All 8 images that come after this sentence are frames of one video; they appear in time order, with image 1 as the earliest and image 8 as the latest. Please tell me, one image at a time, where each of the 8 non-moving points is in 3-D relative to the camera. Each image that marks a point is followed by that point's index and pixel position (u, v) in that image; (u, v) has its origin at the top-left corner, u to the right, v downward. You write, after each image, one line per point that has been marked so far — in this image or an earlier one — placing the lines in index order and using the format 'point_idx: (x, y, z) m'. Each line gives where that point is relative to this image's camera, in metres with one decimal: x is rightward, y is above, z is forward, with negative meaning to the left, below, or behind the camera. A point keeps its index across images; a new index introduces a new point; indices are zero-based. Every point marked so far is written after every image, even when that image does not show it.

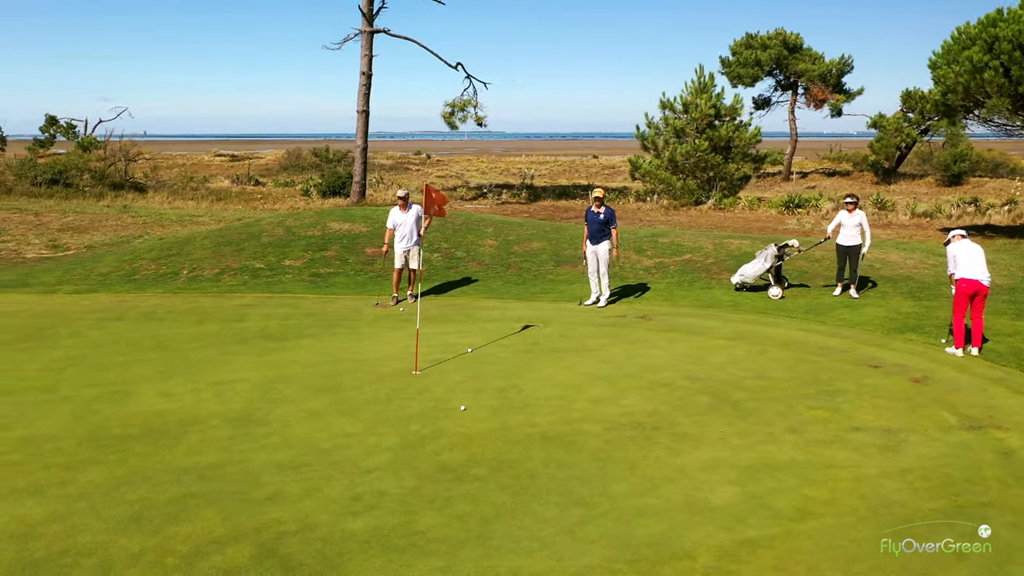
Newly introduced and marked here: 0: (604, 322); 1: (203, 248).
0: (+1.1, -0.4, +10.0) m
1: (-5.3, +0.6, +14.0) m
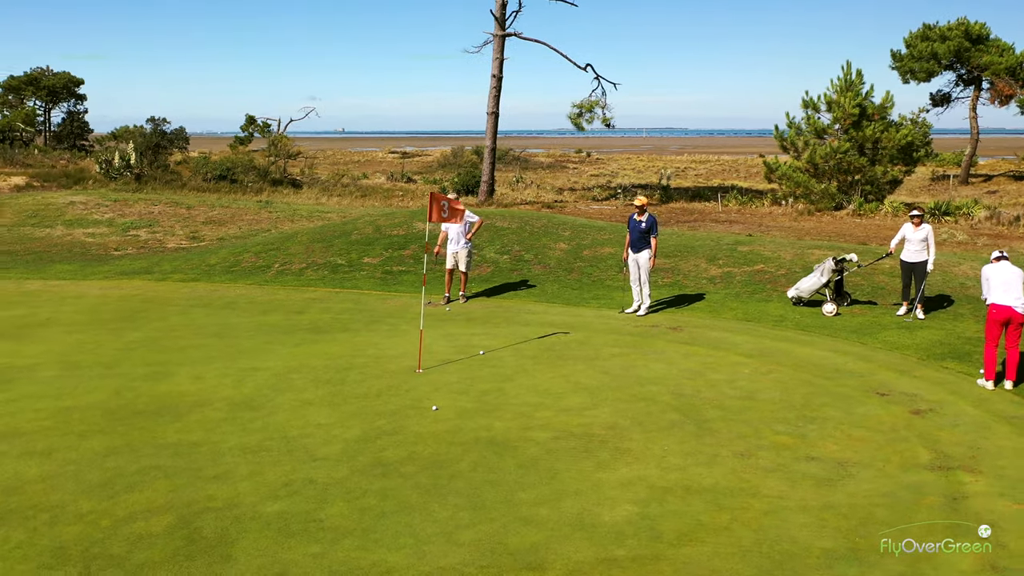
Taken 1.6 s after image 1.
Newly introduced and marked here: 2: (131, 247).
0: (+1.4, -0.5, +10.0) m
1: (-3.9, +0.8, +15.2) m
2: (-8.4, +0.9, +18.1) m
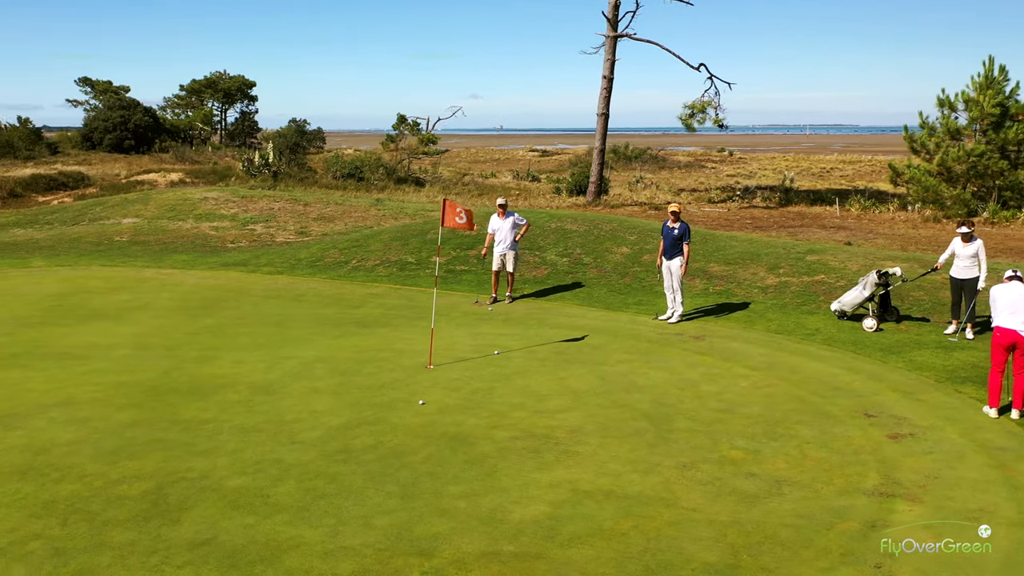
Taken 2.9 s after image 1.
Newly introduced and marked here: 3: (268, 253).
0: (+1.7, -0.6, +10.0) m
1: (-2.6, +0.9, +16.1) m
2: (-6.5, +1.2, +19.8) m
3: (-5.2, +0.7, +17.6) m
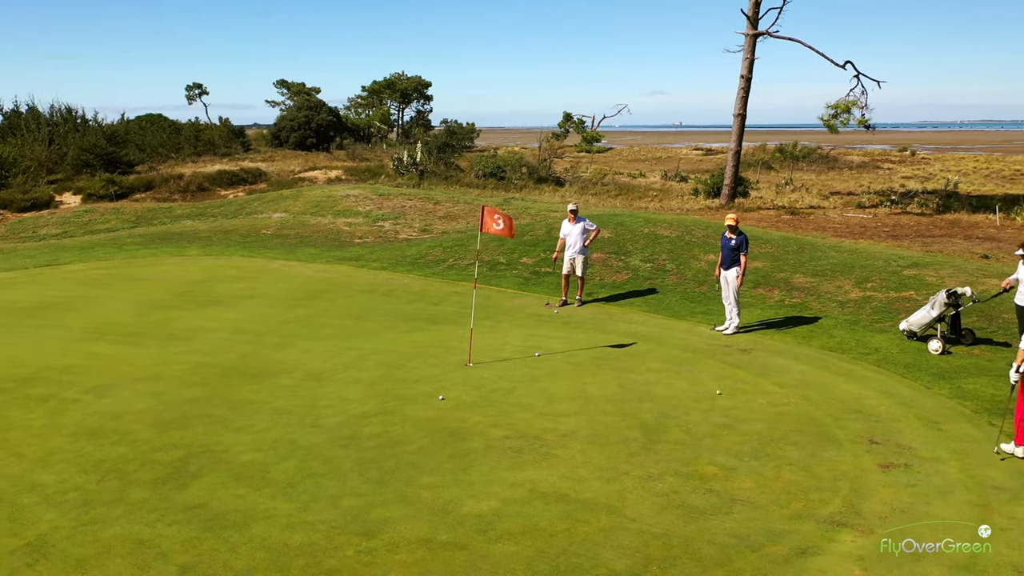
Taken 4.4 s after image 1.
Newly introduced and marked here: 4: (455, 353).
0: (+2.3, -0.7, +9.9) m
1: (-0.6, +0.9, +16.8) m
2: (-3.7, +1.3, +21.2) m
3: (-2.9, +0.9, +18.8) m
4: (-0.7, -0.8, +10.1) m
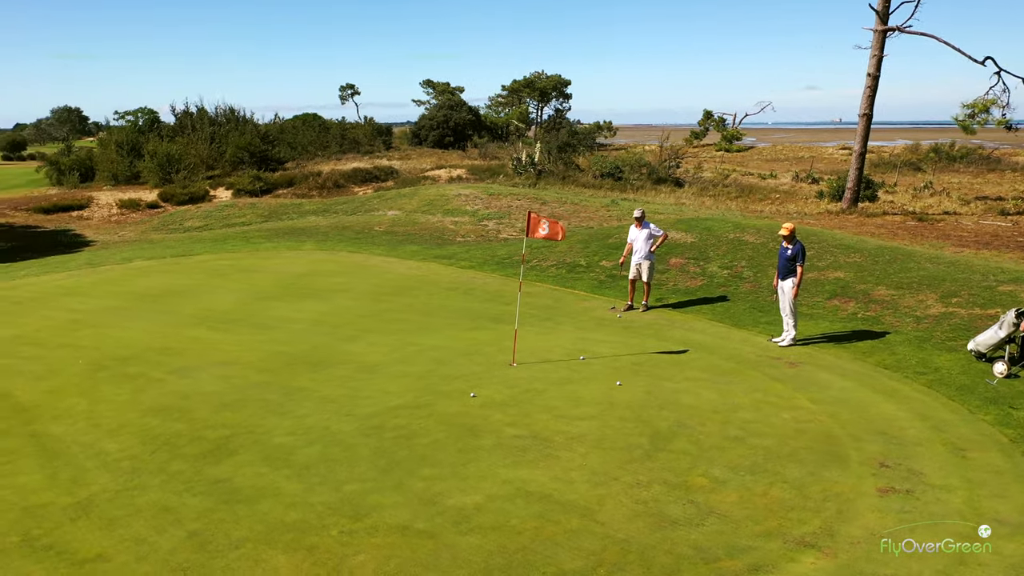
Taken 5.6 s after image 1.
0: (+2.8, -0.9, +9.8) m
1: (+1.2, +0.9, +17.1) m
2: (-1.1, +1.4, +21.8) m
3: (-0.7, +0.9, +19.4) m
4: (-0.1, -0.8, +10.4) m
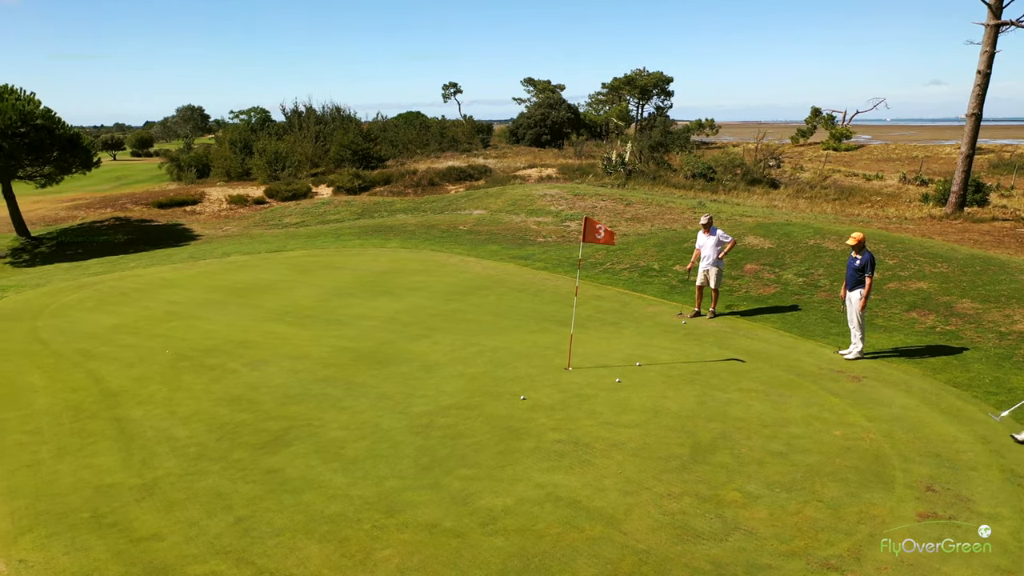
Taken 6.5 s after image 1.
0: (+3.5, -1.0, +9.5) m
1: (+2.8, +0.8, +16.9) m
2: (+1.1, +1.4, +22.0) m
3: (+1.1, +0.9, +19.5) m
4: (+0.6, -0.9, +10.5) m
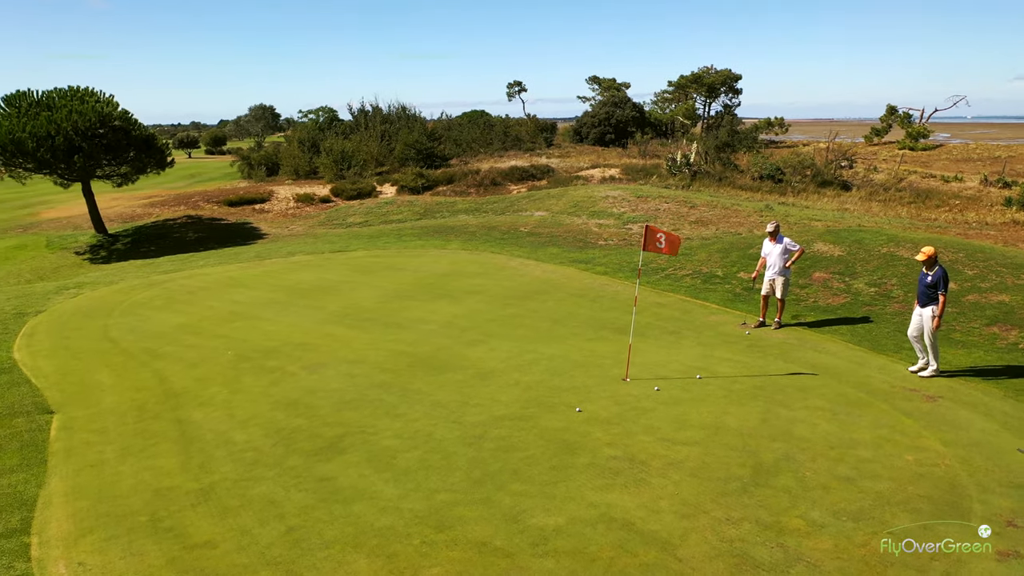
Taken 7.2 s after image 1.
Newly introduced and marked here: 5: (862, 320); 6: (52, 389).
0: (+4.1, -1.1, +9.1) m
1: (+4.0, +0.7, +16.5) m
2: (+2.7, +1.3, +21.7) m
3: (+2.5, +0.8, +19.2) m
4: (+1.4, -1.0, +10.3) m
5: (+5.1, -0.5, +11.9) m
6: (-6.0, -1.3, +10.6) m
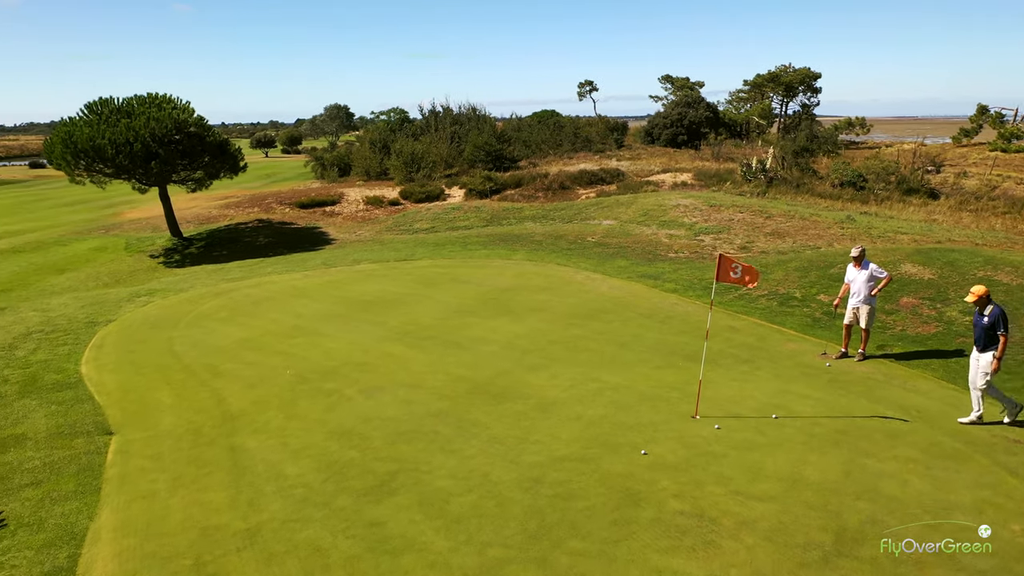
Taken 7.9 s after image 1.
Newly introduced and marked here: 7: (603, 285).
0: (+4.7, -1.5, +8.3) m
1: (+5.3, +0.3, +15.7) m
2: (+4.5, +0.9, +20.9) m
3: (+4.1, +0.4, +18.5) m
4: (+2.1, -1.4, +9.7) m
5: (+6.0, -0.9, +11.0) m
6: (-5.2, -1.6, +10.6) m
7: (+1.9, +0.1, +17.2) m
